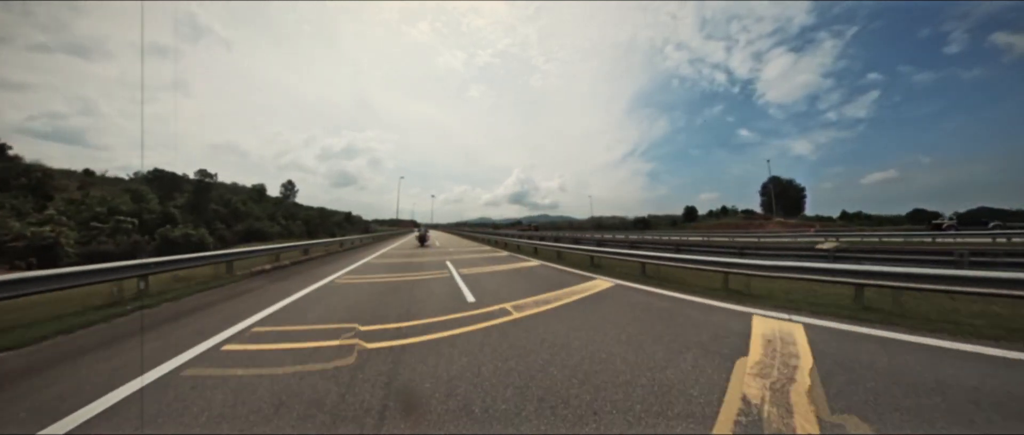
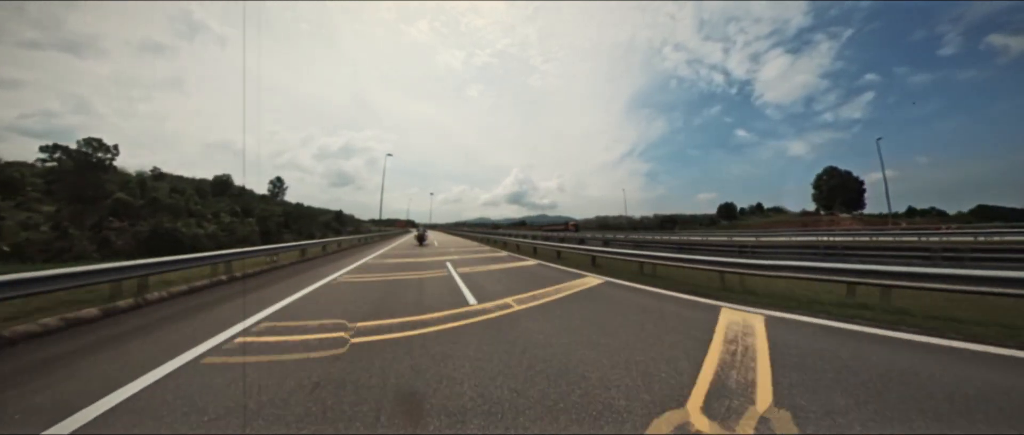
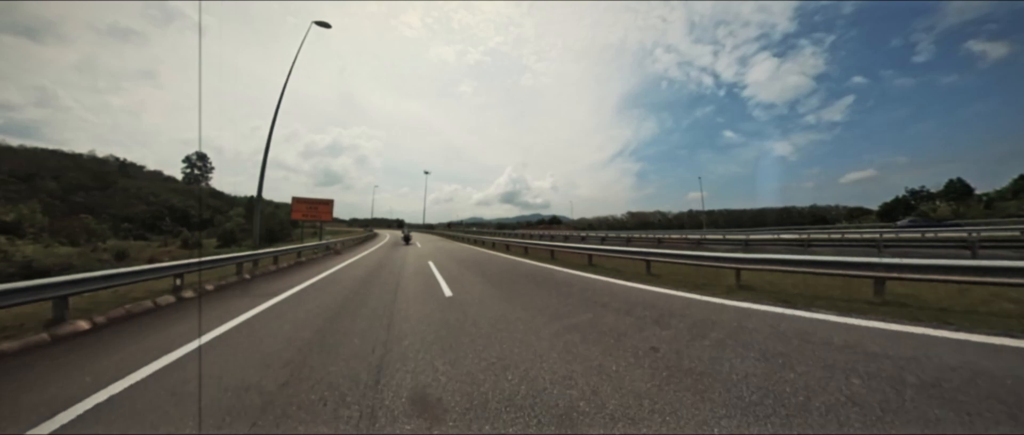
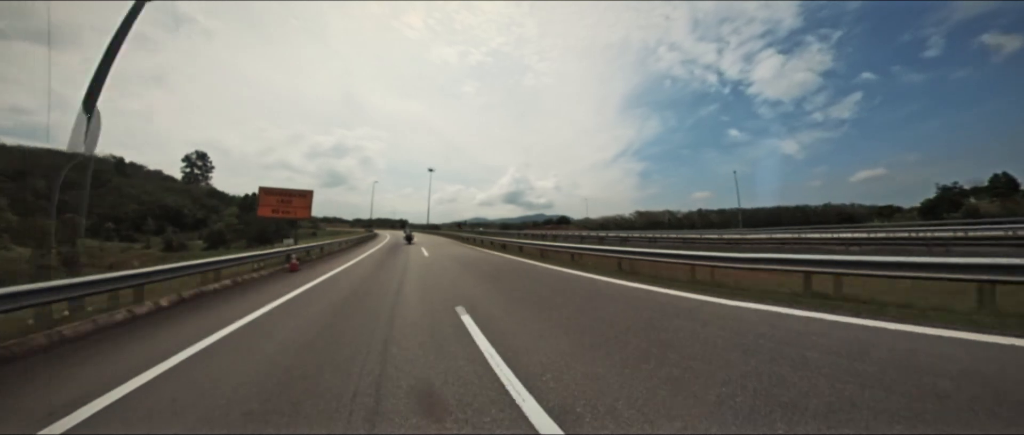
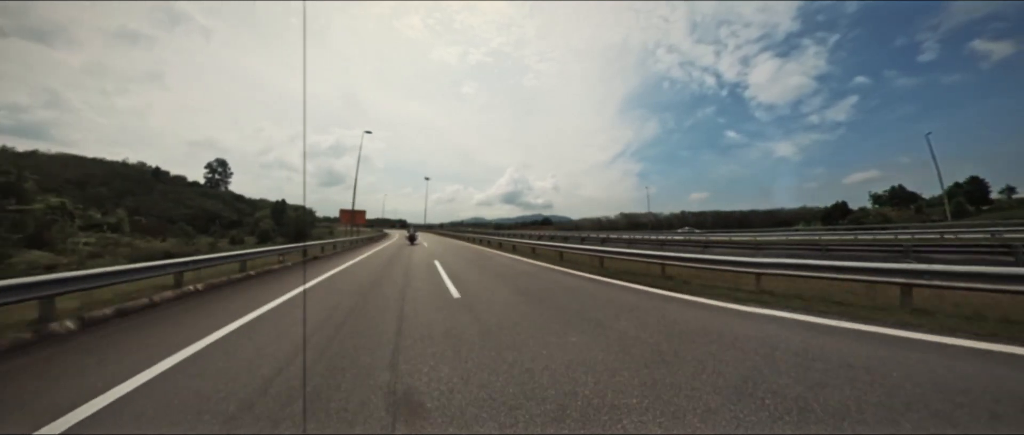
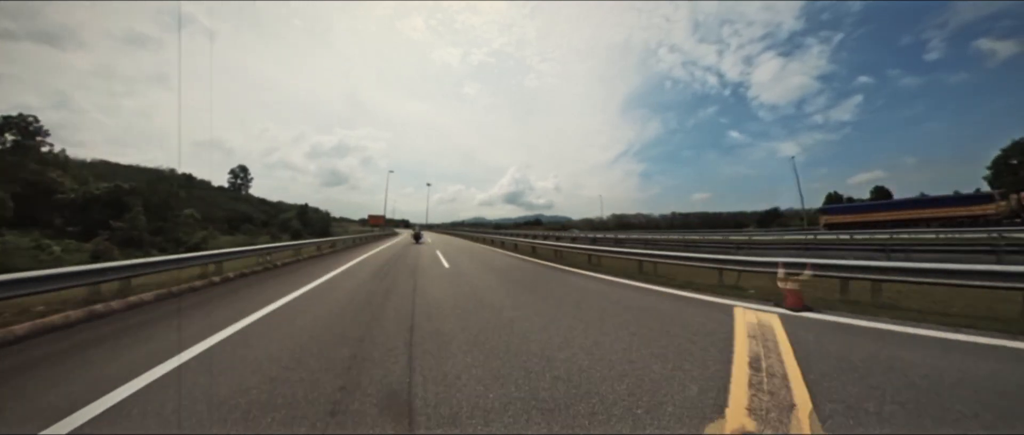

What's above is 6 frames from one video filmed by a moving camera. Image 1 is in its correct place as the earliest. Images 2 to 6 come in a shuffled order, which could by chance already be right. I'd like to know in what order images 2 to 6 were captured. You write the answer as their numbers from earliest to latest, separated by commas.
2, 6, 5, 3, 4
